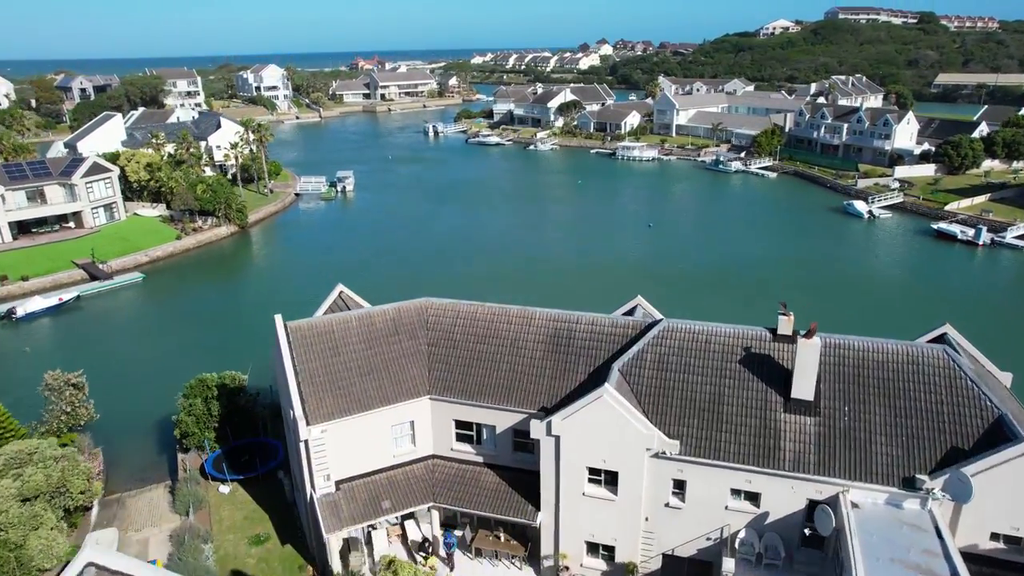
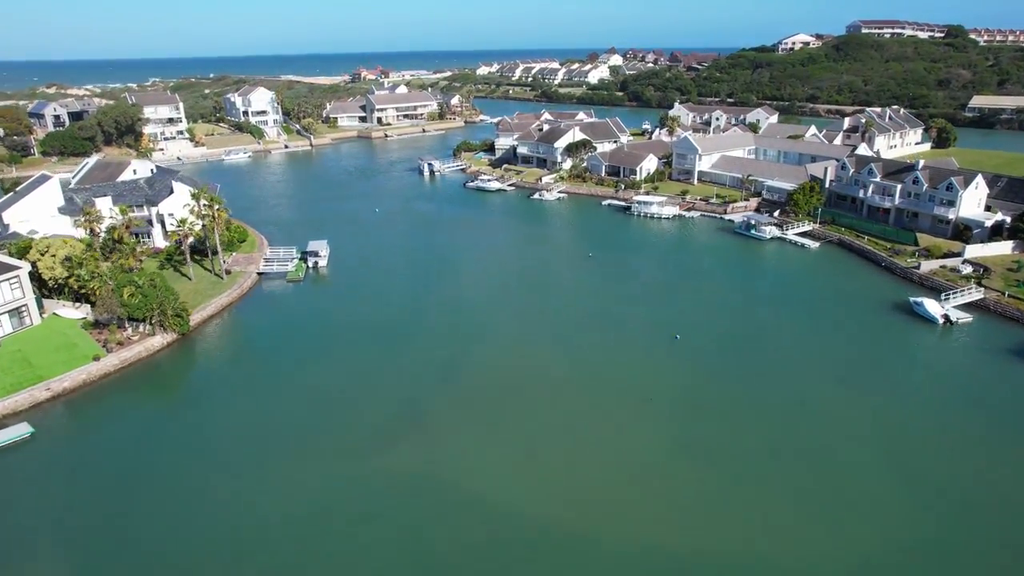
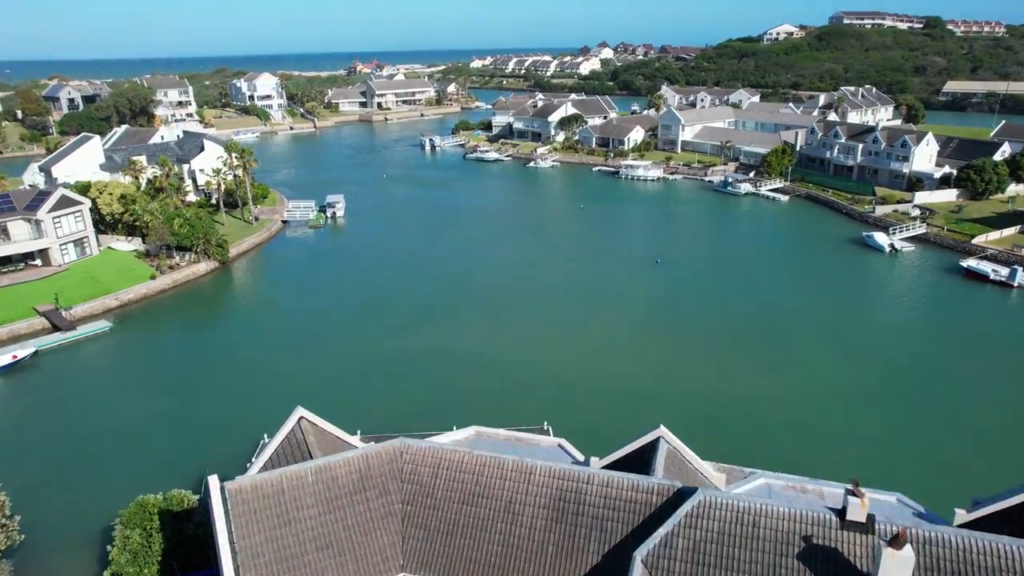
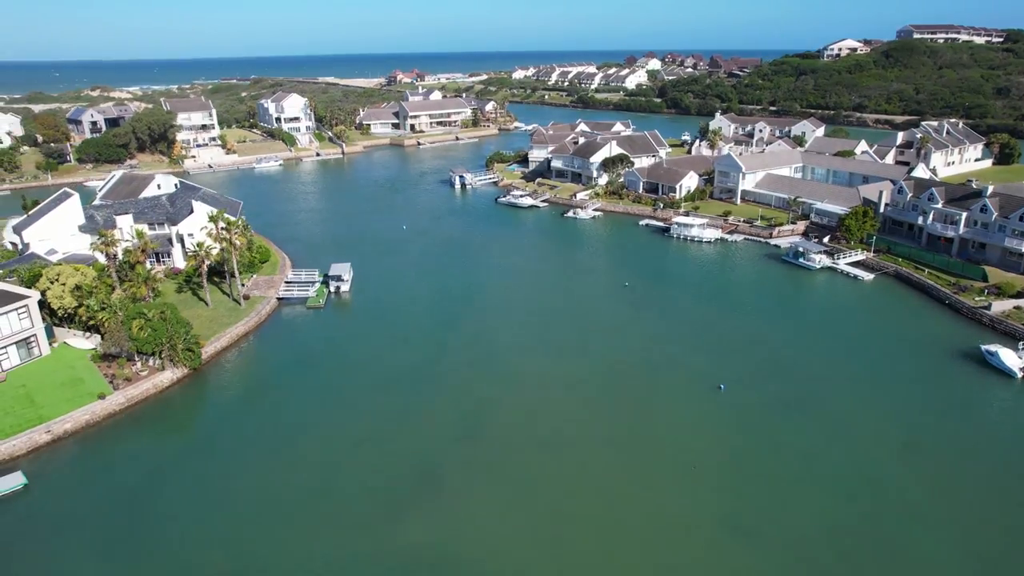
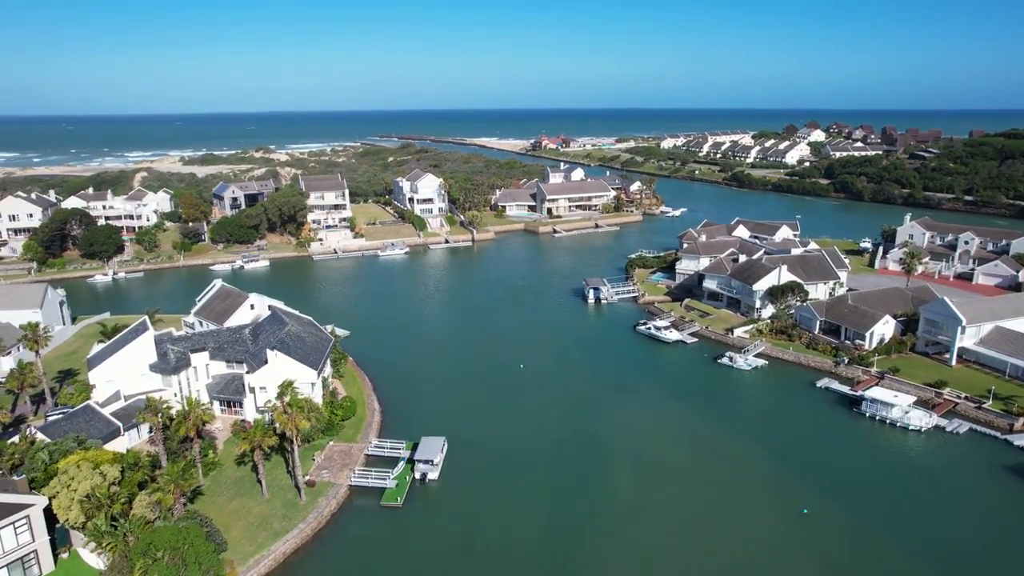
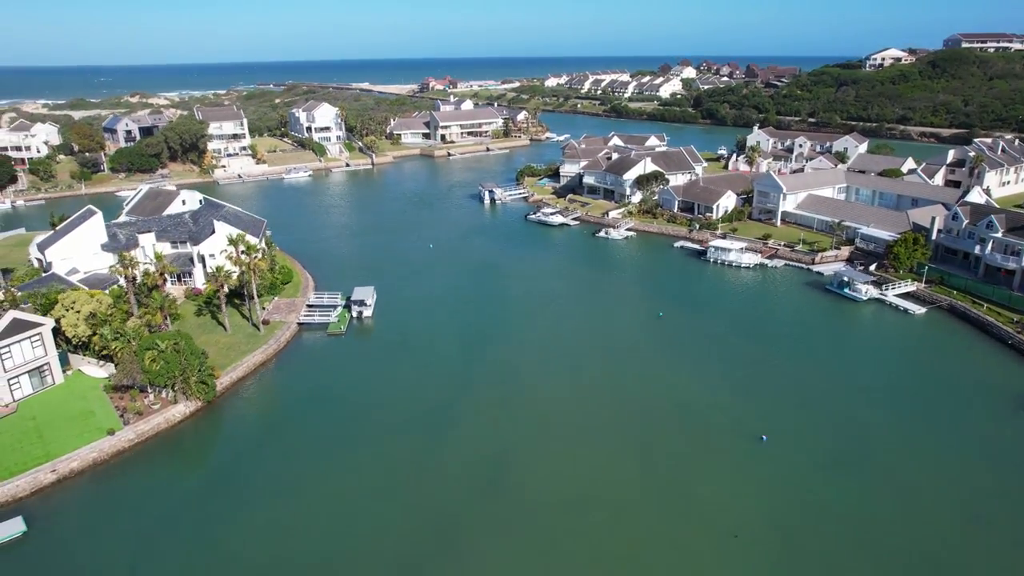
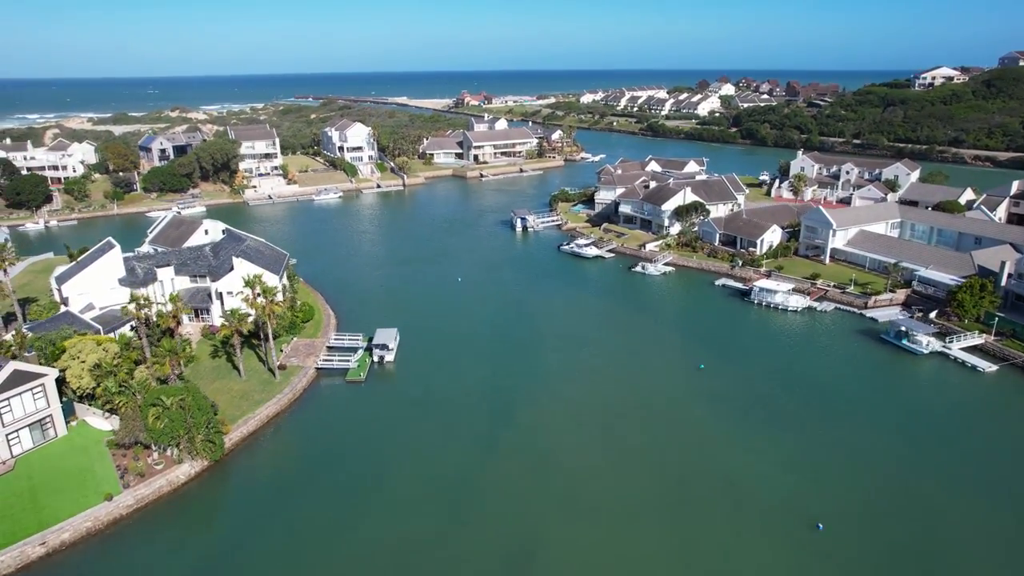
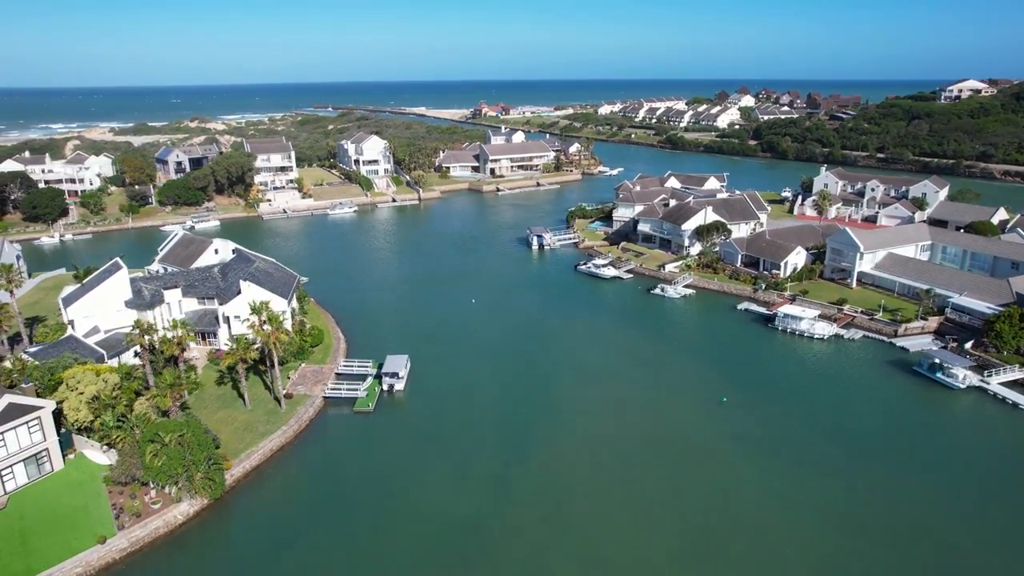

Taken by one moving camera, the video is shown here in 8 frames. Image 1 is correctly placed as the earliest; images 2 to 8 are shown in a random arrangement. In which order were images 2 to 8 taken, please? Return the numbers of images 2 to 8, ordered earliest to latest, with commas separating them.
3, 2, 4, 6, 7, 8, 5
